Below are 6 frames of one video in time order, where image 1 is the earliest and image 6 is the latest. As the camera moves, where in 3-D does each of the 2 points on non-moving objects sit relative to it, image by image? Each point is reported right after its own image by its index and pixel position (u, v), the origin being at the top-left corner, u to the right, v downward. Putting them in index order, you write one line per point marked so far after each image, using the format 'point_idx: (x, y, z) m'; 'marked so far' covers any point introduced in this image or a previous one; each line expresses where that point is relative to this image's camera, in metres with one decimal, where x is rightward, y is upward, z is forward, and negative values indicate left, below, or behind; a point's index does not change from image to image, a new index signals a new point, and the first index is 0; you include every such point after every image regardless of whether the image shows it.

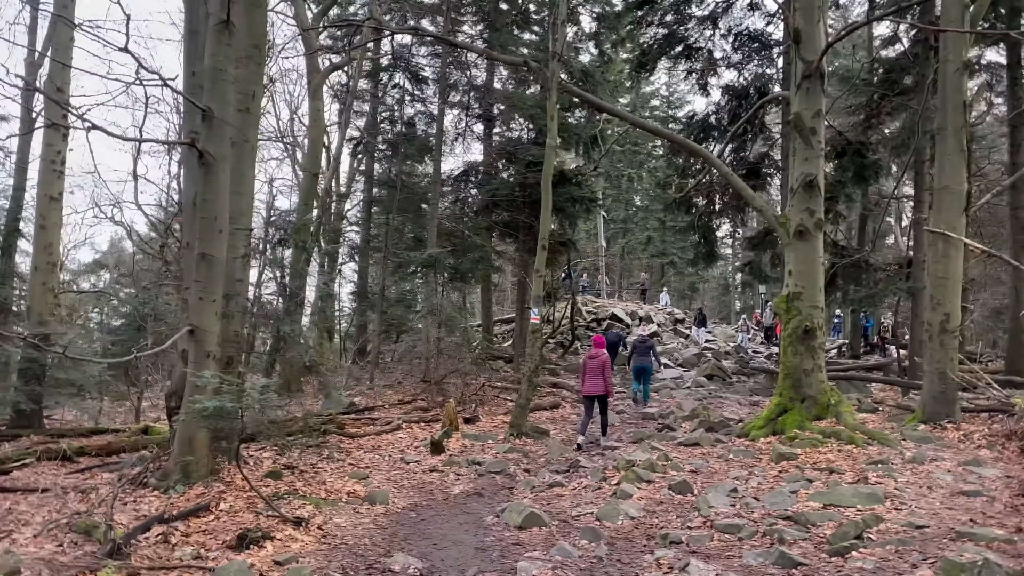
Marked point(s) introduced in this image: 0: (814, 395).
0: (+3.2, -1.1, +8.7) m
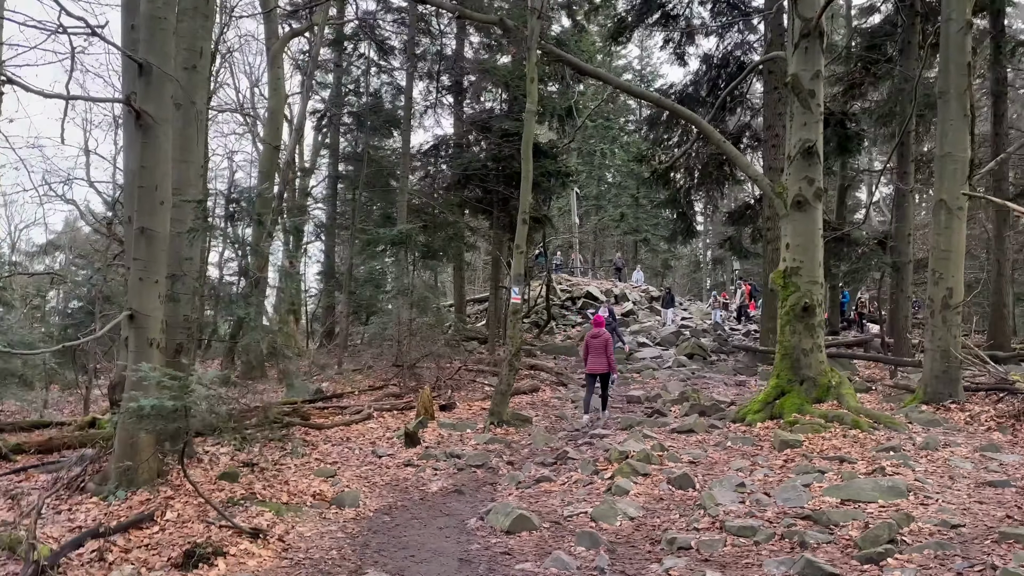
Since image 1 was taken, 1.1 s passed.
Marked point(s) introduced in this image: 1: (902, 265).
0: (+3.0, -0.9, +8.1) m
1: (+7.4, +0.4, +15.4) m
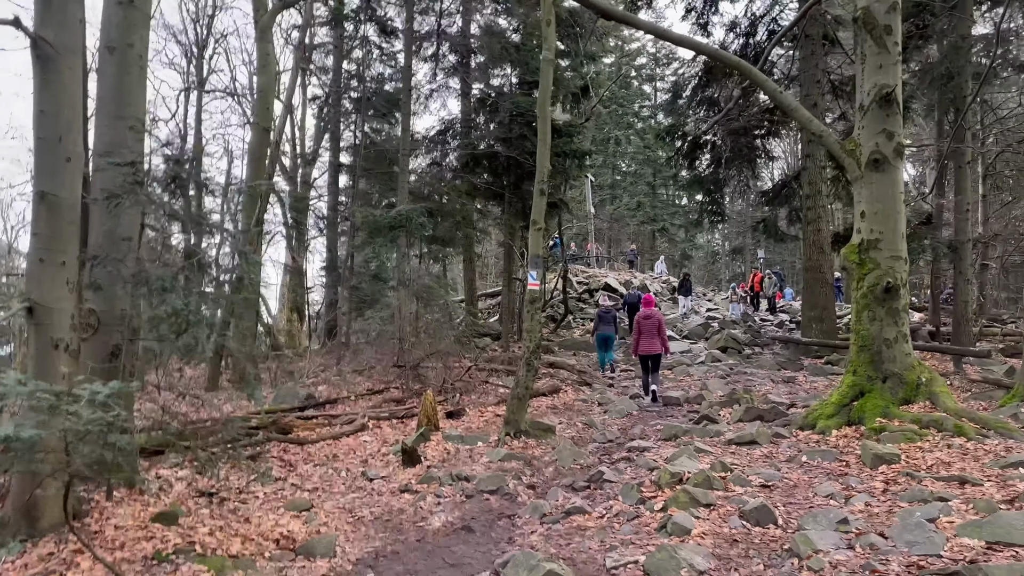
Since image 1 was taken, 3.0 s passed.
0: (+3.2, -0.7, +6.7) m
1: (+7.6, +0.7, +13.9) m
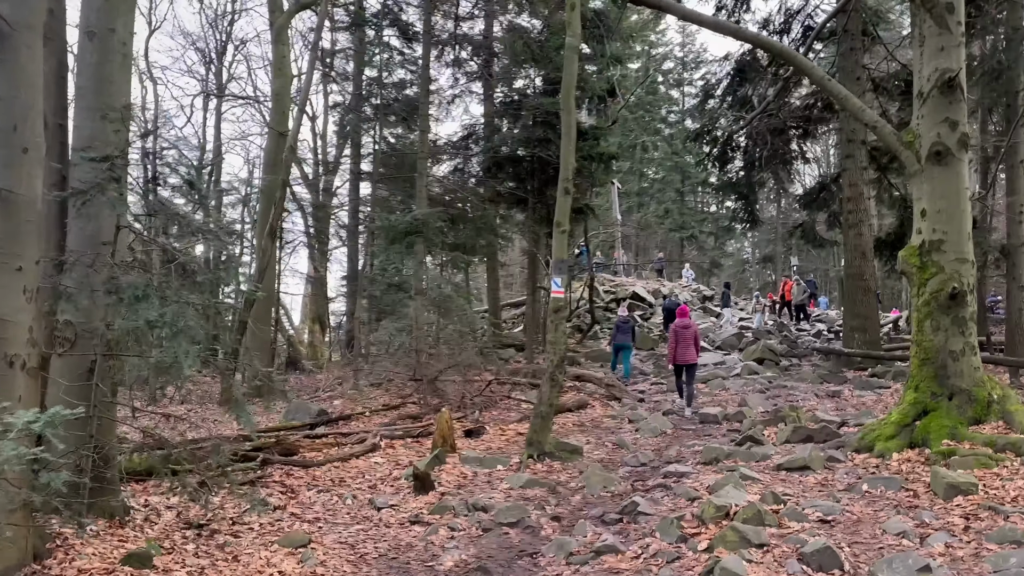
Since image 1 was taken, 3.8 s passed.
0: (+3.3, -0.7, +6.0) m
1: (+8.0, +0.6, +13.0) m
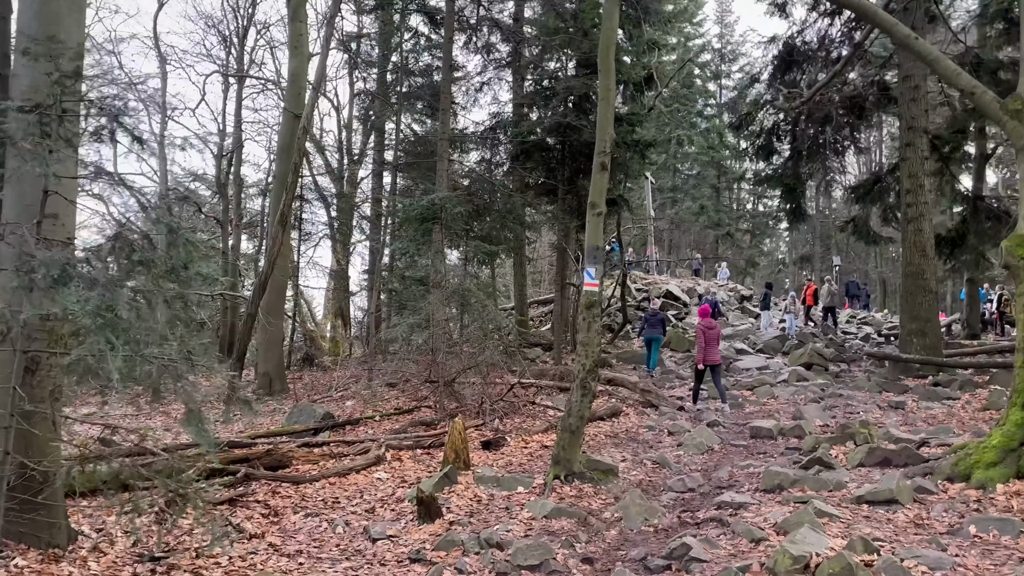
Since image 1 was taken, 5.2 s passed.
0: (+3.5, -0.7, +4.9) m
1: (+8.4, +0.6, +11.8) m
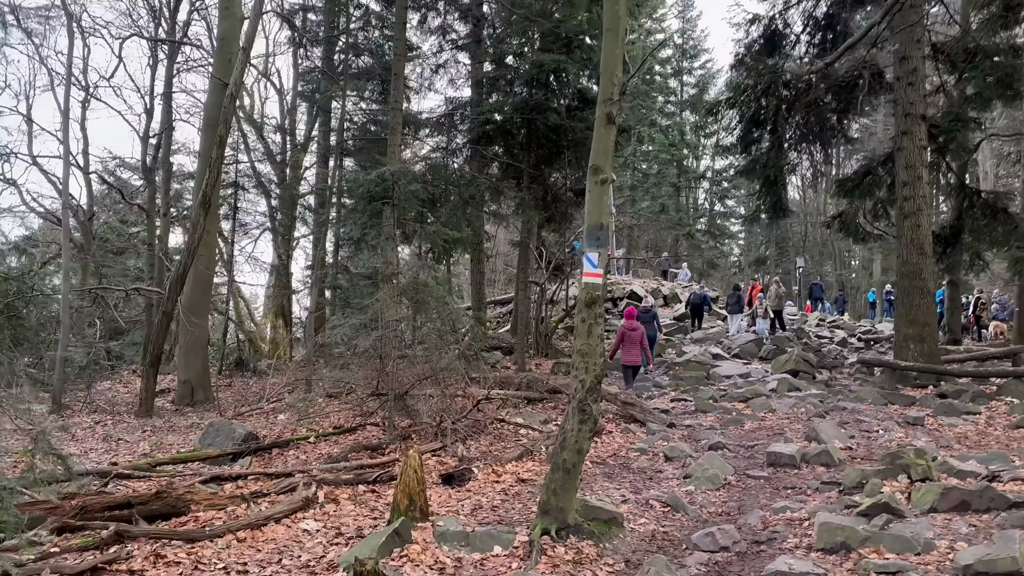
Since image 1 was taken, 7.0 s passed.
0: (+3.4, -0.7, +3.7) m
1: (+7.9, +0.6, +10.9) m
